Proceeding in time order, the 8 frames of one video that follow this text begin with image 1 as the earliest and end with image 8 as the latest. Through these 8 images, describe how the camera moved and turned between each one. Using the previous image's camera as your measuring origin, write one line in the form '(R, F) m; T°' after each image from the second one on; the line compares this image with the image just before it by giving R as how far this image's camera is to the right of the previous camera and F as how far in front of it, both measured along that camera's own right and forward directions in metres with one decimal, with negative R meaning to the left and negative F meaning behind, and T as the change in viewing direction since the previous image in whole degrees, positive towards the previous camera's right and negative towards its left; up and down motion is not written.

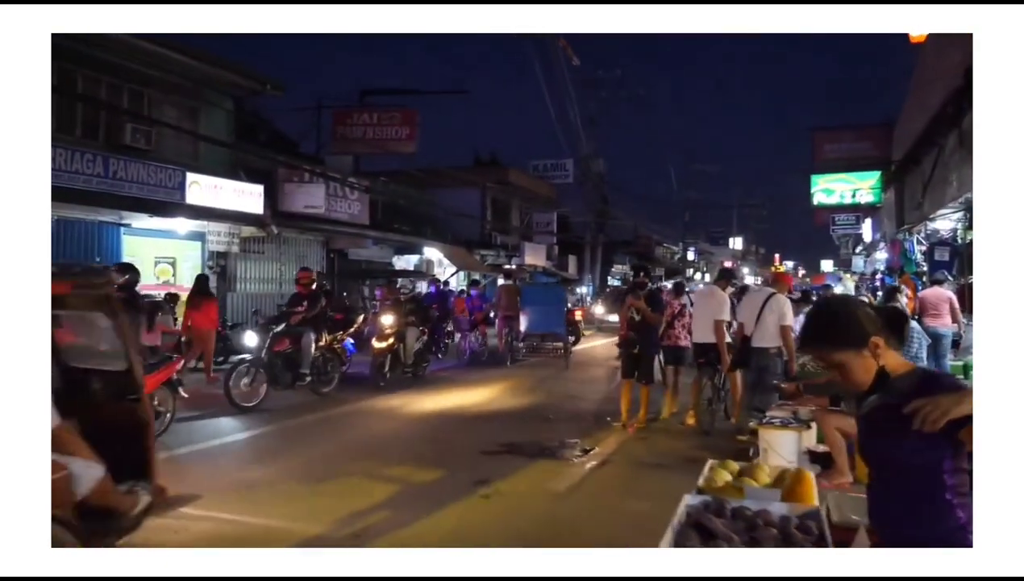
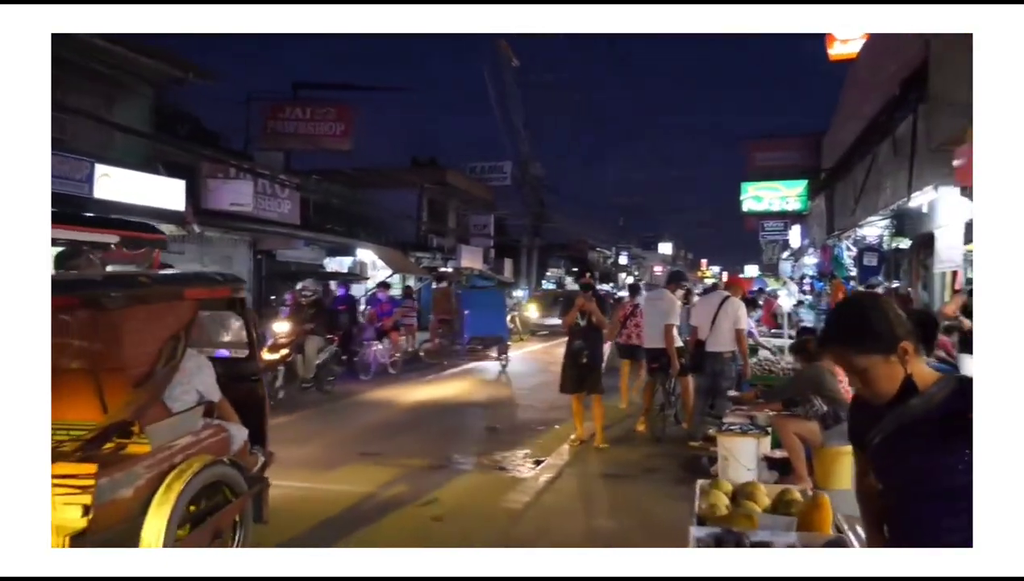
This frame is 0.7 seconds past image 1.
(-0.2, +0.4) m; +5°
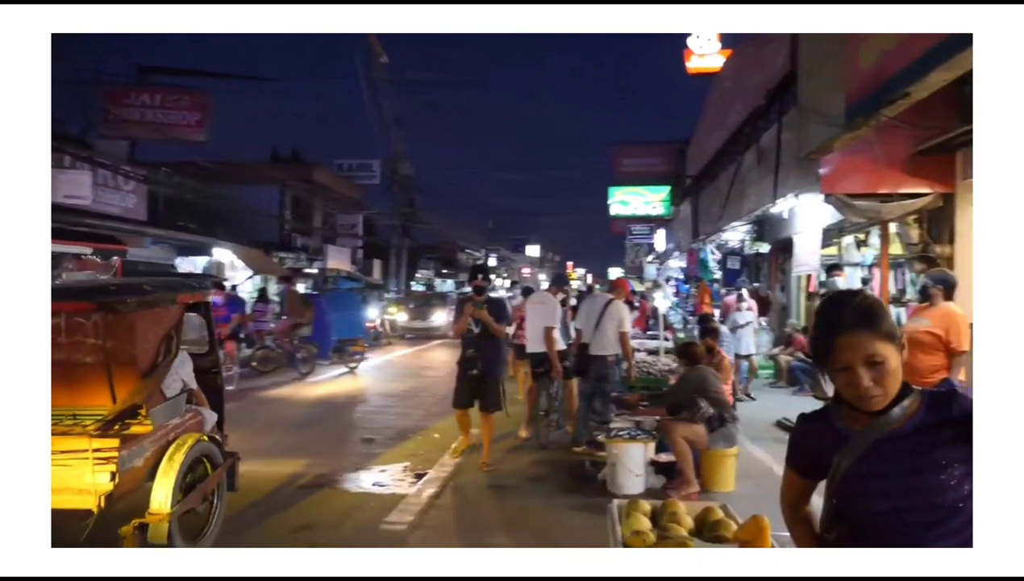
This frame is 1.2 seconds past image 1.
(-0.1, +0.4) m; +10°
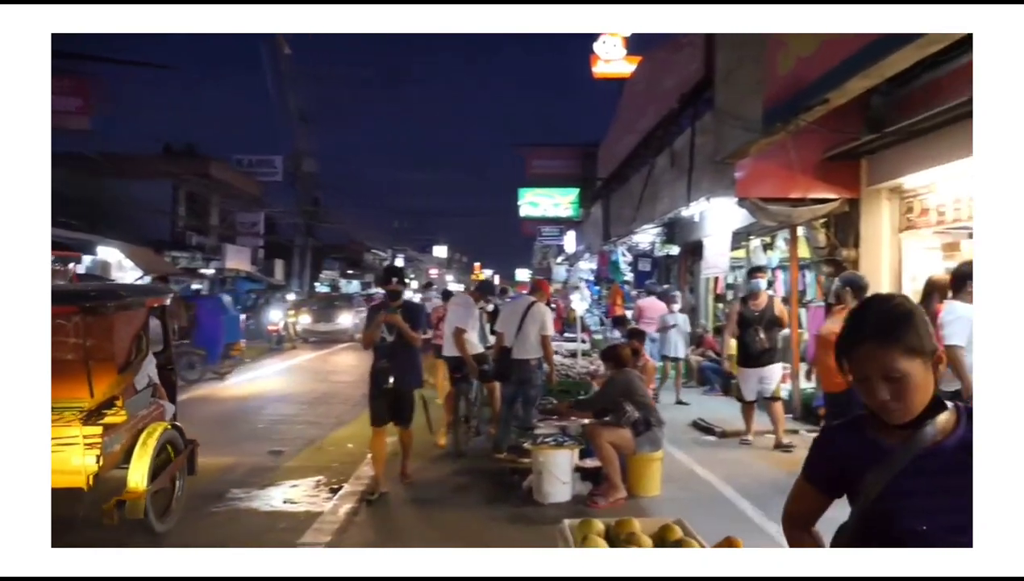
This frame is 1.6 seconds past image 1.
(-0.1, +0.3) m; +7°
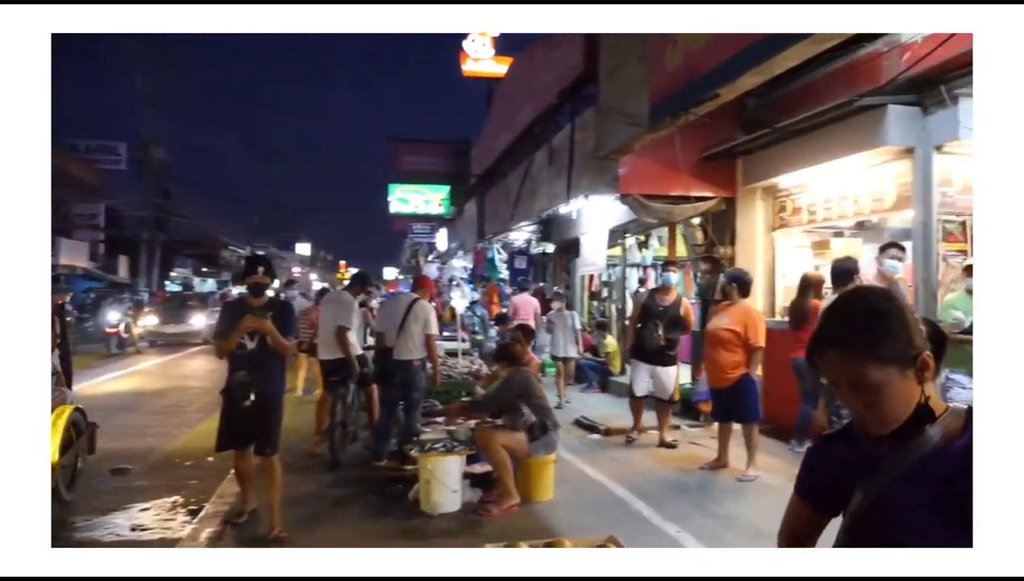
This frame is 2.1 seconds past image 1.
(-0.2, +0.4) m; +10°
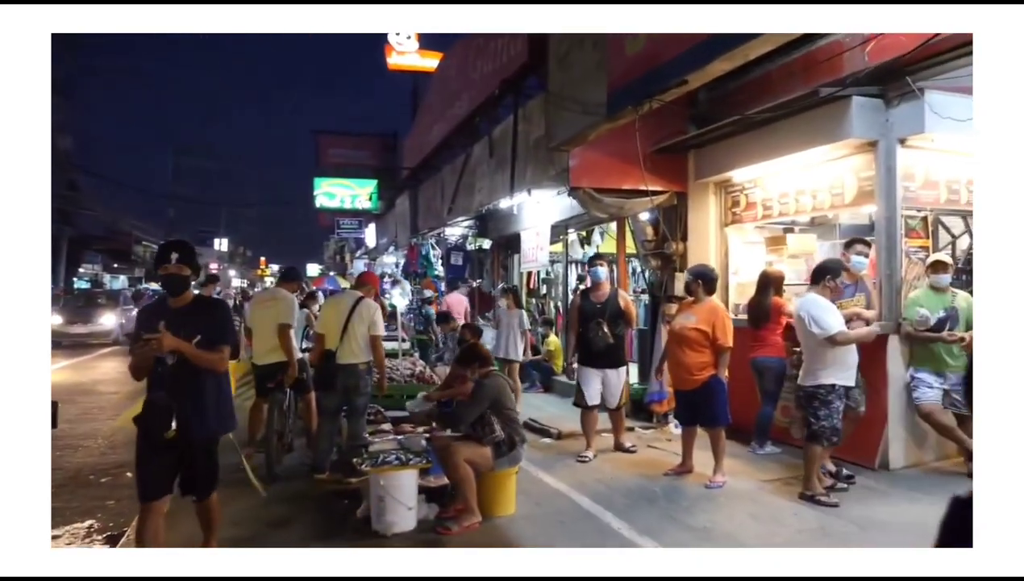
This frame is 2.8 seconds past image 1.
(-0.2, +0.5) m; +6°
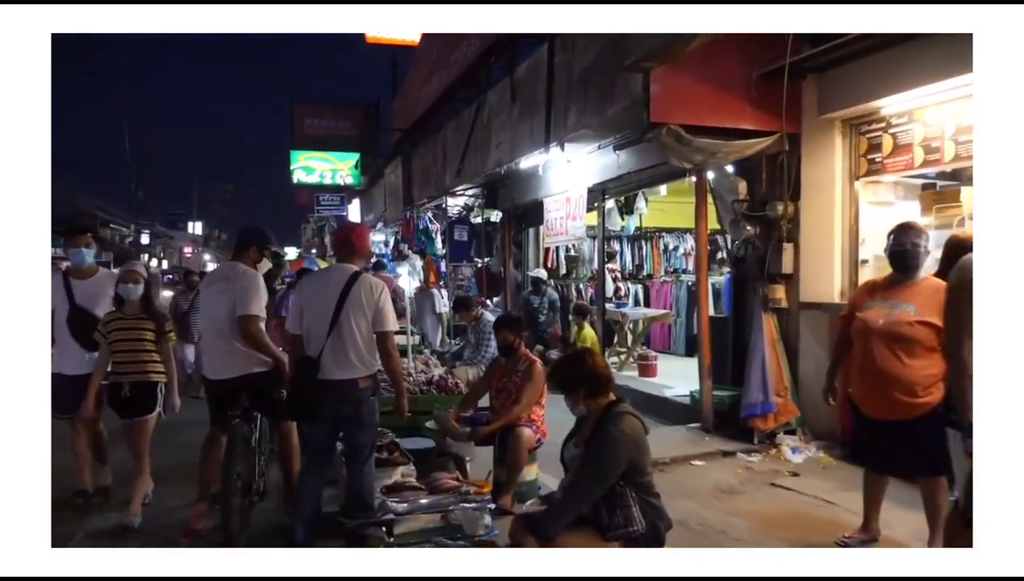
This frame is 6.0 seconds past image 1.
(-0.6, +2.4) m; +2°
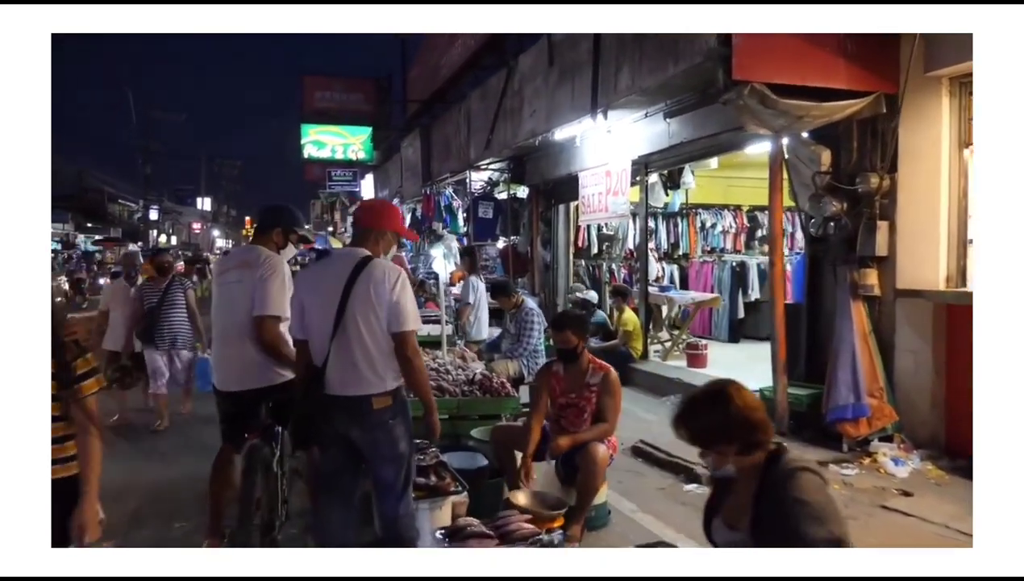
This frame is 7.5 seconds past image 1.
(-0.3, +0.9) m; -1°
